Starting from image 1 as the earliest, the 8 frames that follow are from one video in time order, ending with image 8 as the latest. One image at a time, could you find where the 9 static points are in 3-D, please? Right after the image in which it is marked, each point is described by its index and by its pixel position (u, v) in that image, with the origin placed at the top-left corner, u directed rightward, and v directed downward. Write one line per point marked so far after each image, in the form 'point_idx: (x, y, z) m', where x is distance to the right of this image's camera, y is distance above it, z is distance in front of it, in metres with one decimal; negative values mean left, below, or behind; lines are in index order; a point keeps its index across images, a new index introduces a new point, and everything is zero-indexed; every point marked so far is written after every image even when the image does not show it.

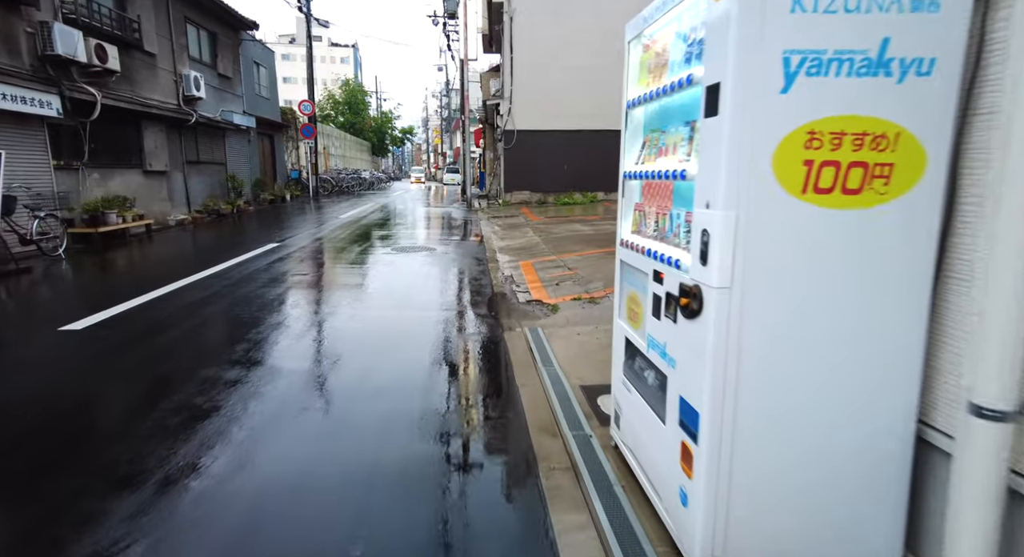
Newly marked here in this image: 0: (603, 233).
0: (+1.6, +0.8, +10.0) m
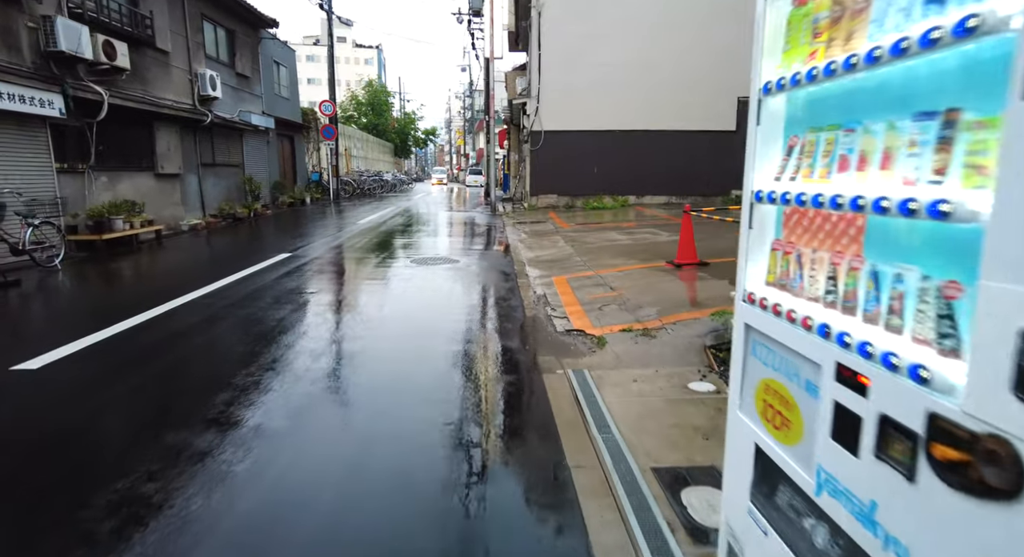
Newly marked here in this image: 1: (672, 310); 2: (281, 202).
0: (+2.1, +0.6, +9.1) m
1: (+1.5, -0.3, +5.0) m
2: (-7.7, +2.6, +18.2) m
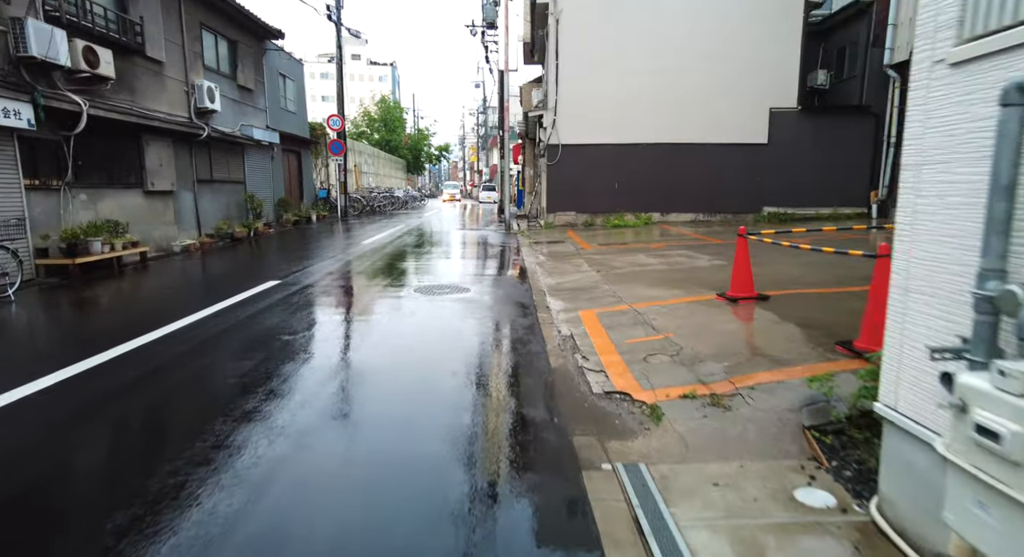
0: (+2.4, +0.1, +7.9) m
1: (+1.6, -0.6, +3.8) m
2: (-7.2, +1.9, +17.4) m
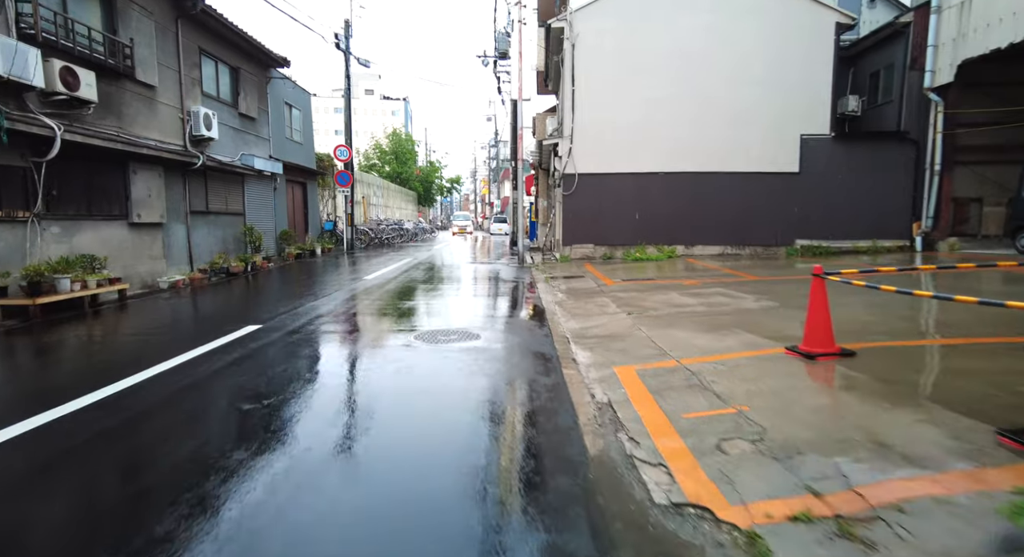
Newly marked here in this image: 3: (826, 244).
0: (+2.6, -0.4, +6.8) m
1: (+1.8, -0.9, +2.7) m
2: (-6.8, +0.8, +16.6) m
3: (+8.4, +0.9, +14.6) m
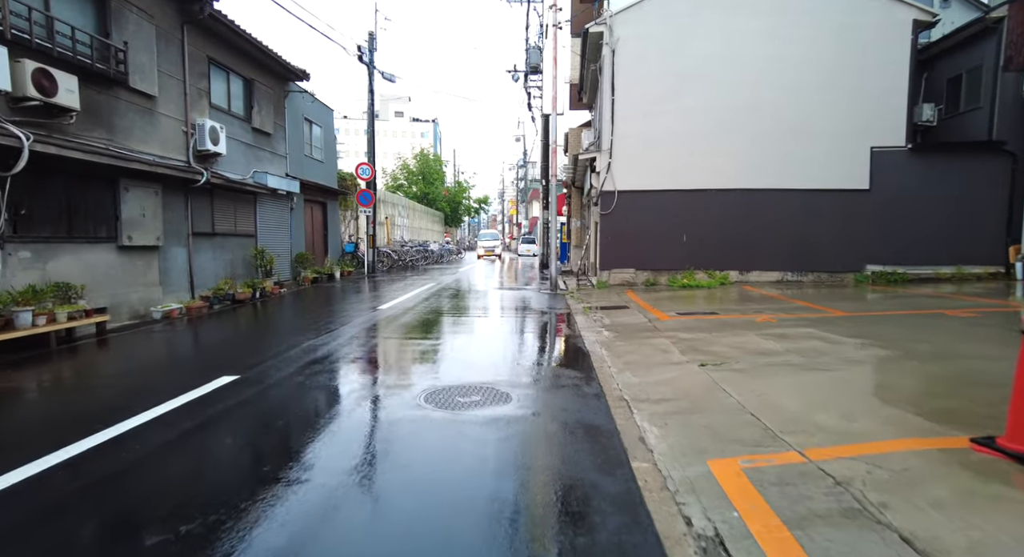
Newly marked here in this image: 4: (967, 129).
0: (+3.0, -0.8, +5.2) m
1: (+2.0, -1.2, +1.2) m
2: (-5.9, 0.0, +15.5) m
3: (+9.2, +0.2, +12.8) m
4: (+11.0, +3.6, +13.2) m
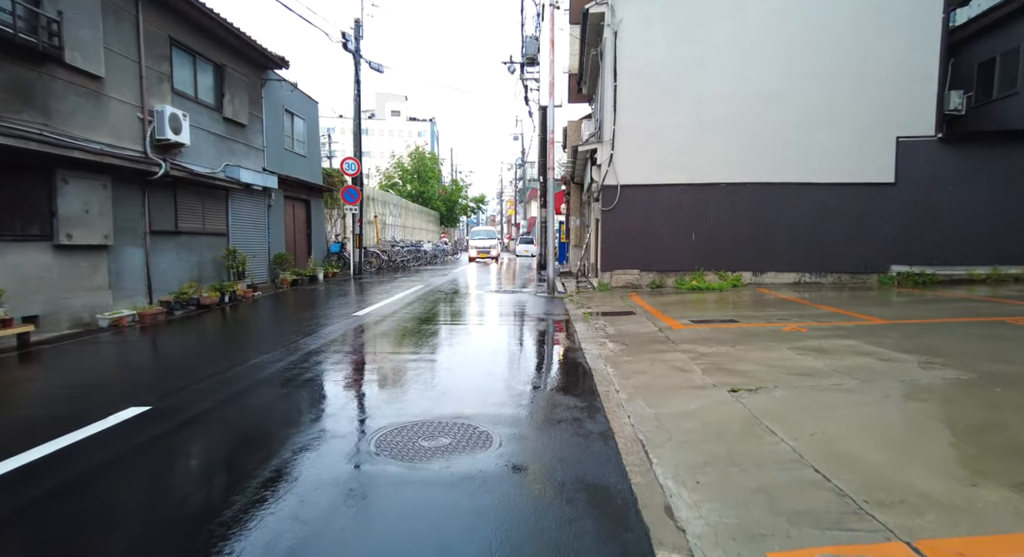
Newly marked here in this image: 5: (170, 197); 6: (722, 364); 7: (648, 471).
0: (+2.9, -0.9, +4.2) m
1: (+1.8, -1.2, +0.1) m
2: (-6.1, 0.0, +14.4) m
3: (+9.0, +0.2, +11.7) m
4: (+10.9, +3.6, +12.1) m
5: (-6.7, +1.6, +10.7) m
6: (+2.0, -0.8, +5.3) m
7: (+0.8, -1.1, +3.3) m
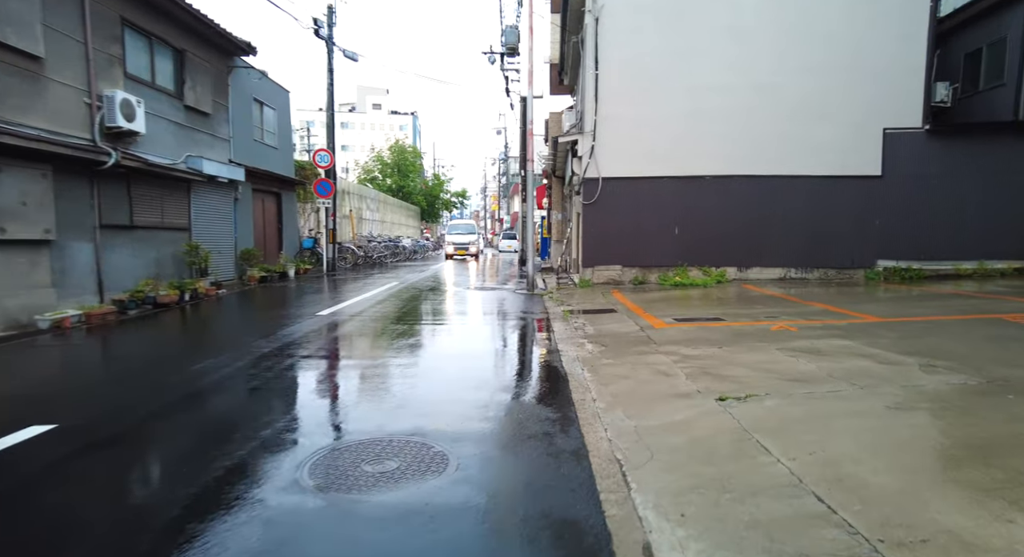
0: (+2.6, -0.8, +3.8) m
1: (+1.7, -1.2, -0.3) m
2: (-6.6, +0.1, +13.8) m
3: (+8.6, +0.3, +11.5) m
4: (+10.4, +3.7, +11.9) m
5: (-7.1, +1.6, +10.0) m
6: (+1.8, -0.8, +4.9) m
7: (+0.6, -1.1, +2.9) m
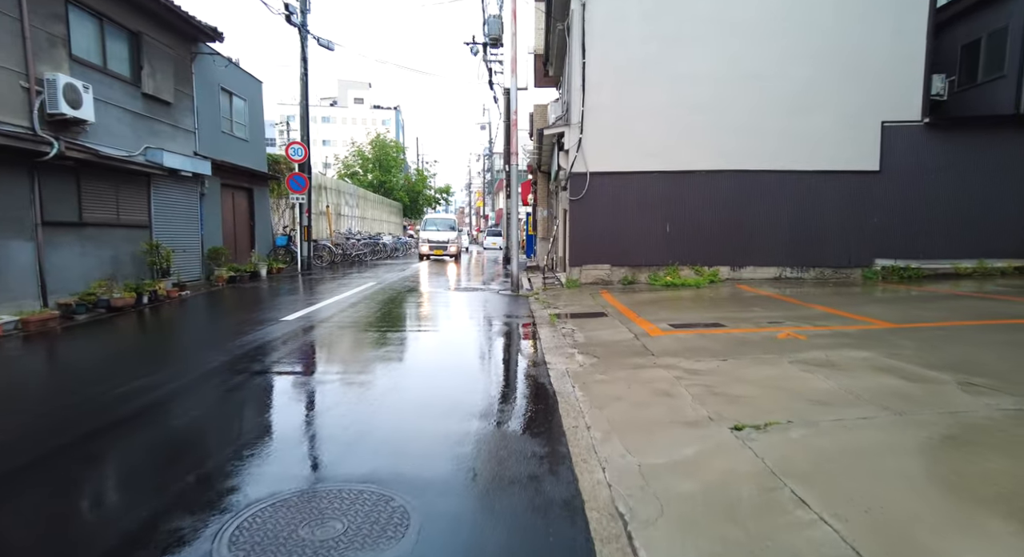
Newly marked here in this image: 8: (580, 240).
0: (+2.5, -0.9, +3.2) m
1: (+1.7, -1.3, -0.9) m
2: (-7.0, +0.1, +12.9) m
3: (+8.2, +0.3, +11.1) m
4: (+10.0, +3.7, +11.5) m
5: (-7.4, +1.6, +9.1) m
6: (+1.6, -0.8, +4.3) m
7: (+0.5, -1.2, +2.3) m
8: (+1.5, +0.8, +11.5) m
